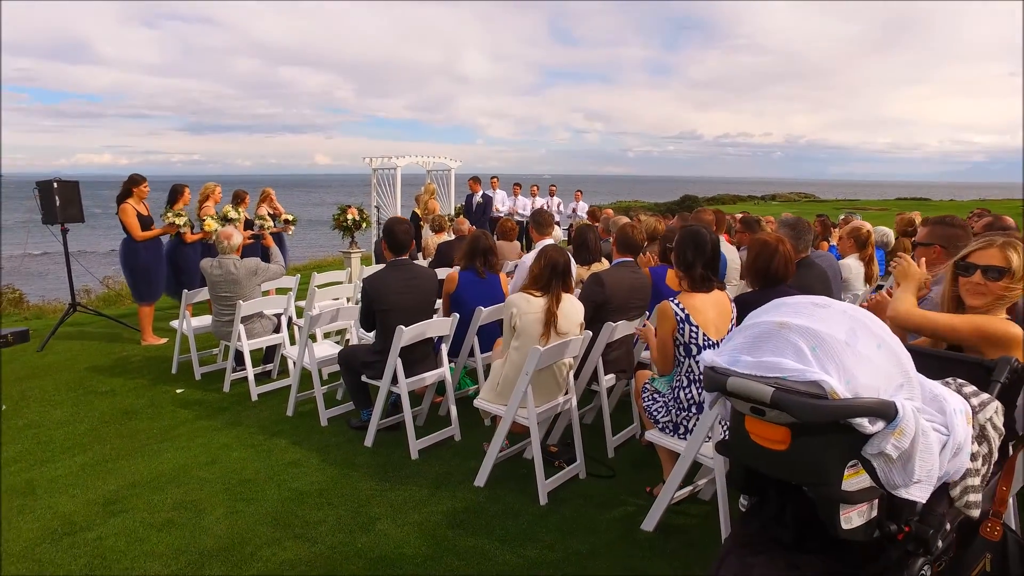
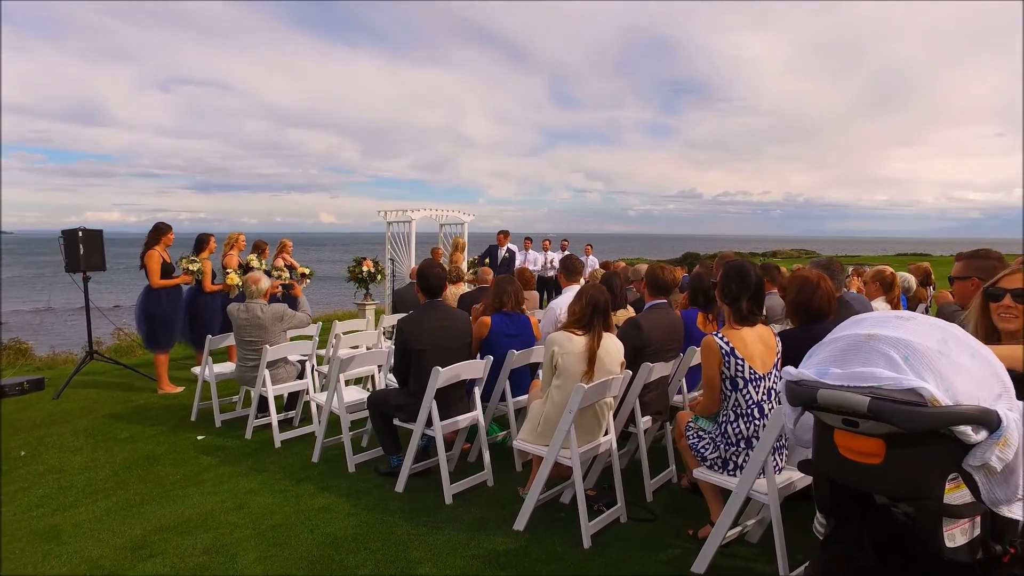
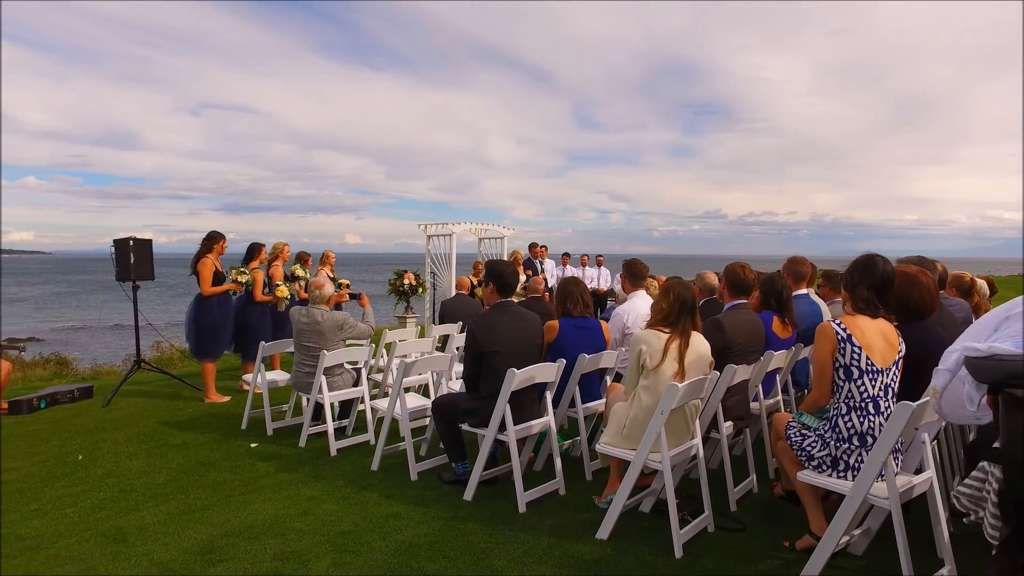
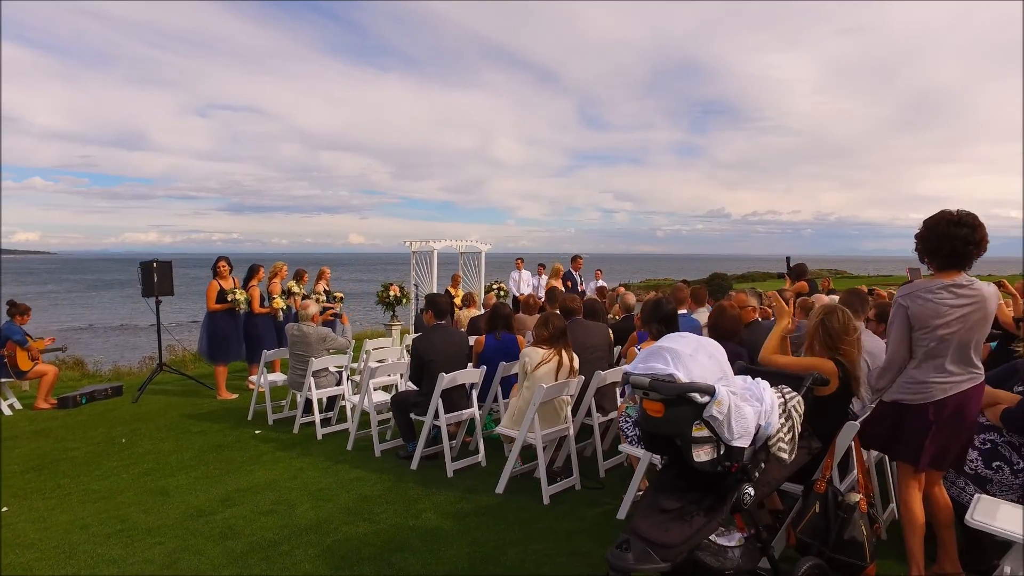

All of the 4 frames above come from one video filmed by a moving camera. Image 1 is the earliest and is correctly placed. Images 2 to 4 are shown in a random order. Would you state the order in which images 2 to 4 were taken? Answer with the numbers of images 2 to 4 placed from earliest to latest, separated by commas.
2, 3, 4
